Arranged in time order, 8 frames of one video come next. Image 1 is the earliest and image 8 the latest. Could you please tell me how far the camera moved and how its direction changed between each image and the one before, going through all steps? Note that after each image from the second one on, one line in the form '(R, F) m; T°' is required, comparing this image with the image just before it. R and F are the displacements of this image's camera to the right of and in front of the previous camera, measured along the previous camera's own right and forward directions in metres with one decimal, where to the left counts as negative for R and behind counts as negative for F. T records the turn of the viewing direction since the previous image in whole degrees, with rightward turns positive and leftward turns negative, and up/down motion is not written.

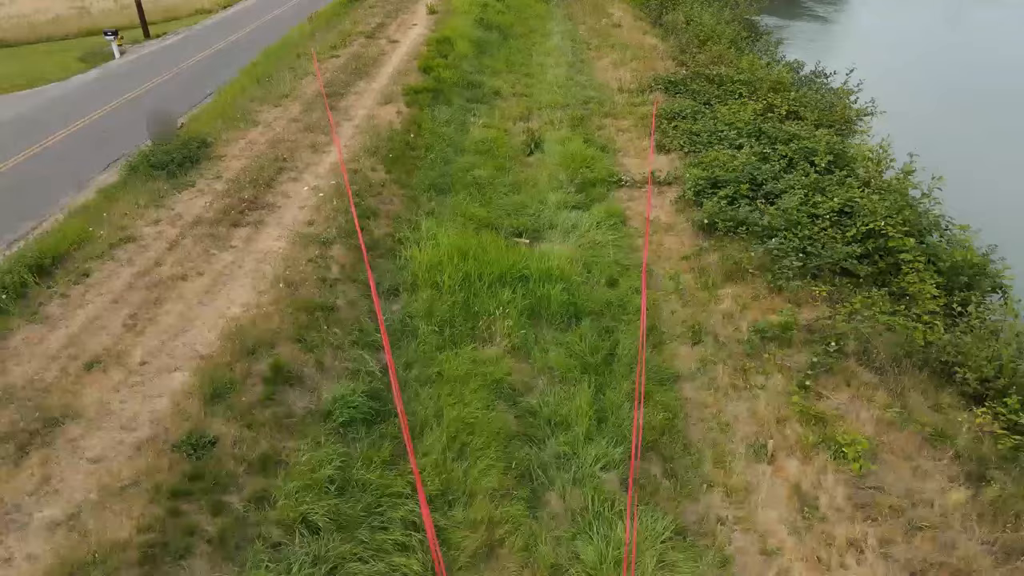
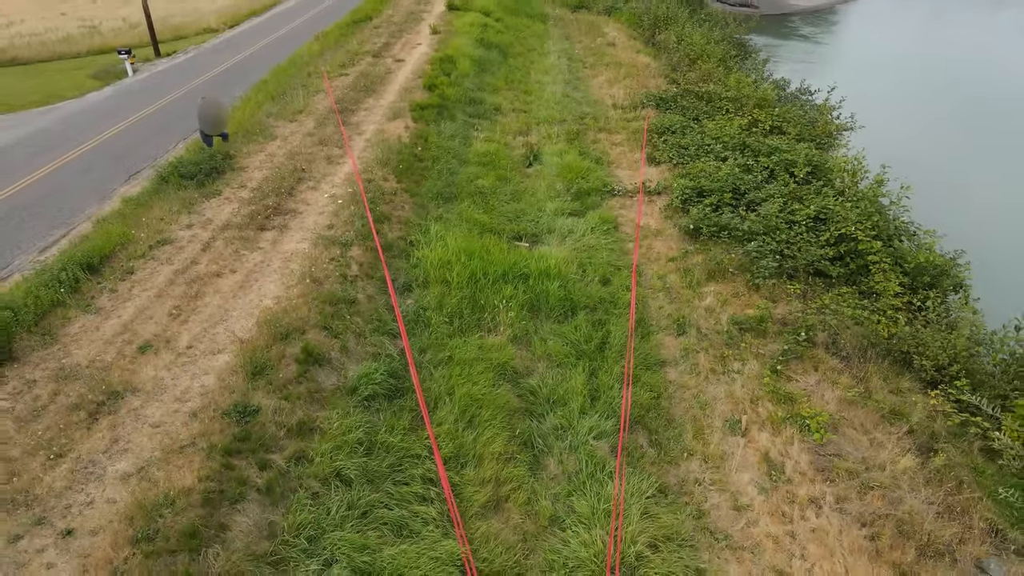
(0.0, -0.5) m; 0°
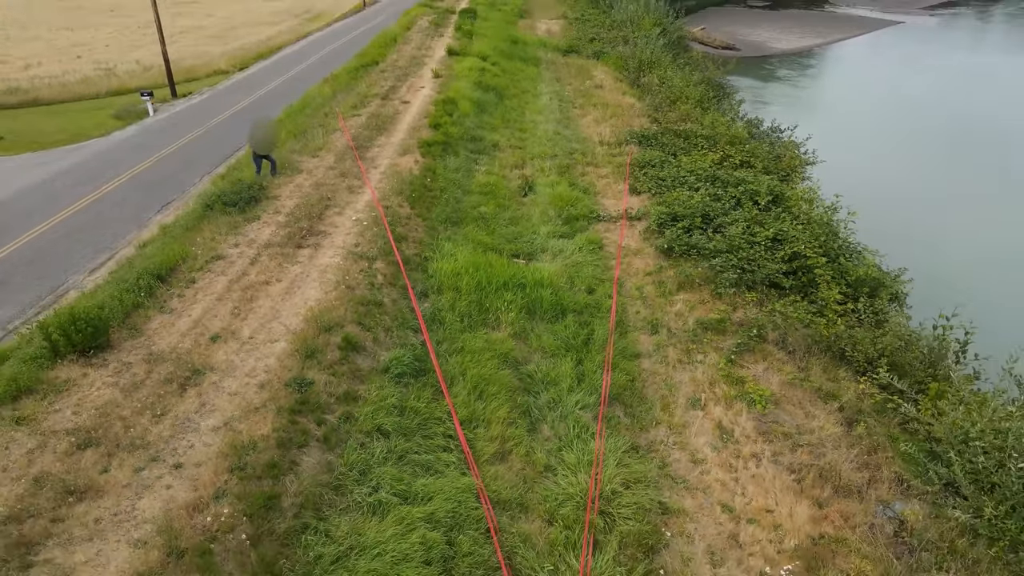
(-0.1, -1.0) m; 0°
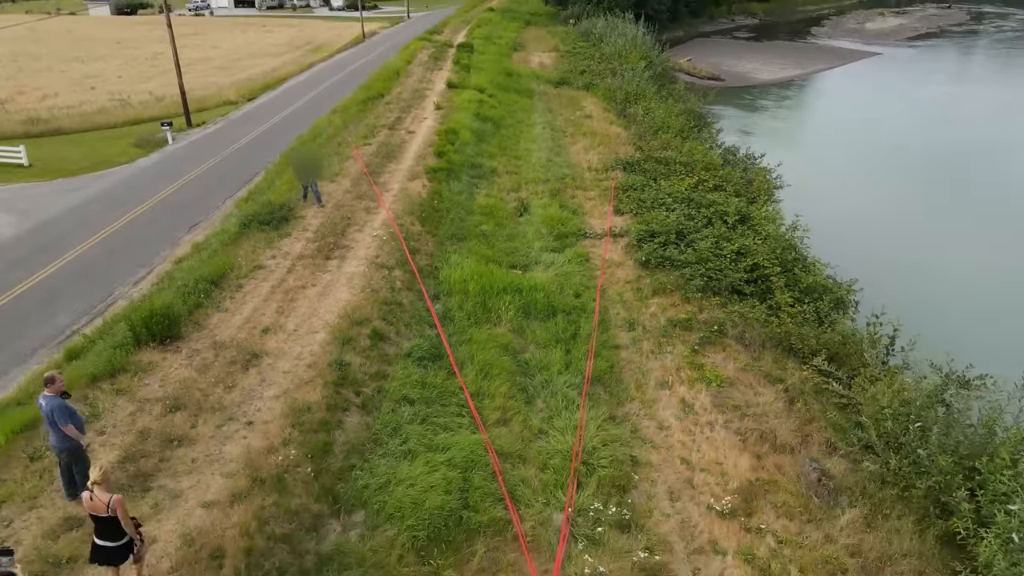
(0.0, -1.2) m; 0°
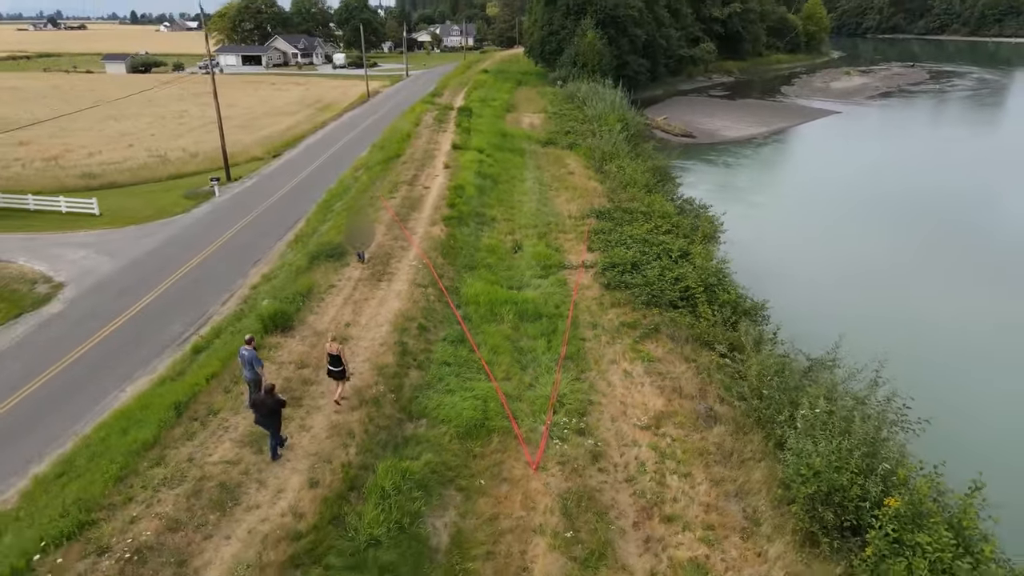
(-0.1, -3.3) m; +1°
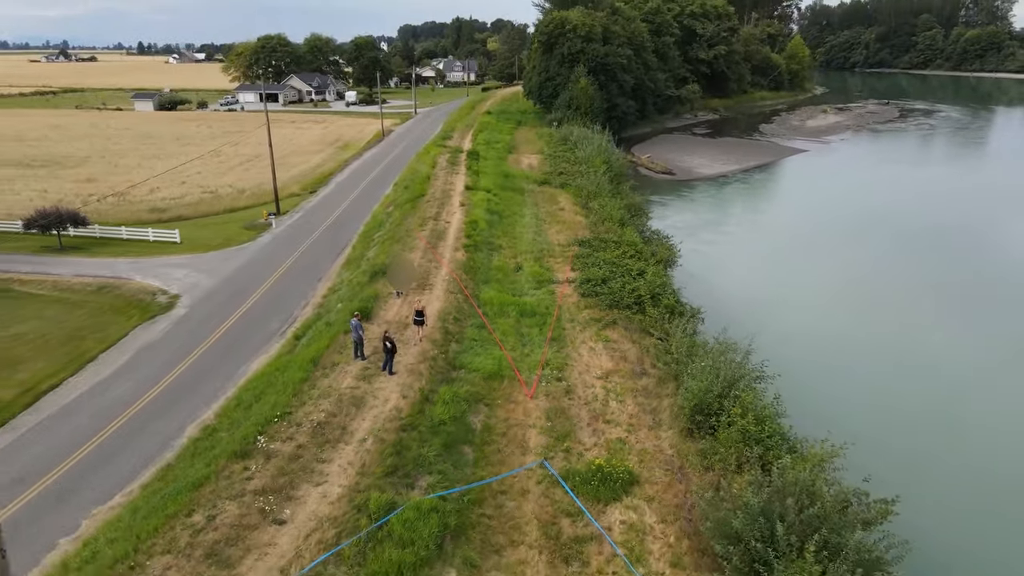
(-0.1, -5.0) m; 0°
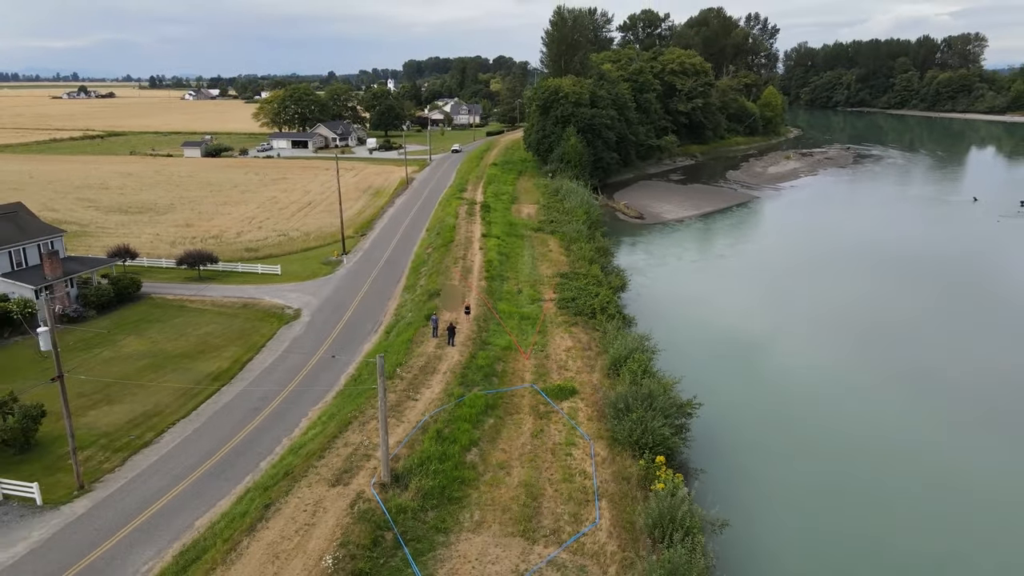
(-0.1, -10.8) m; 0°
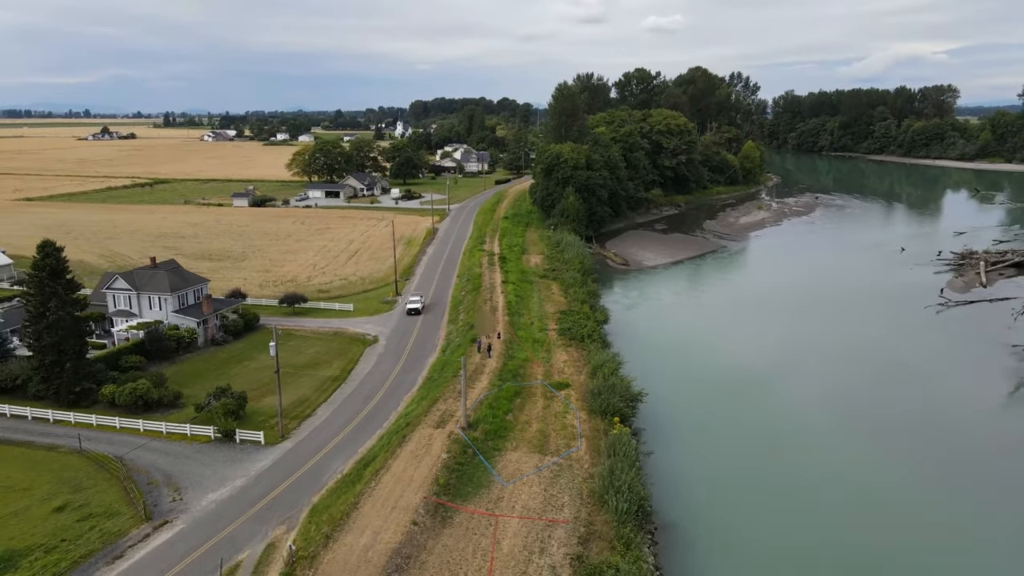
(-0.7, -13.0) m; 0°
